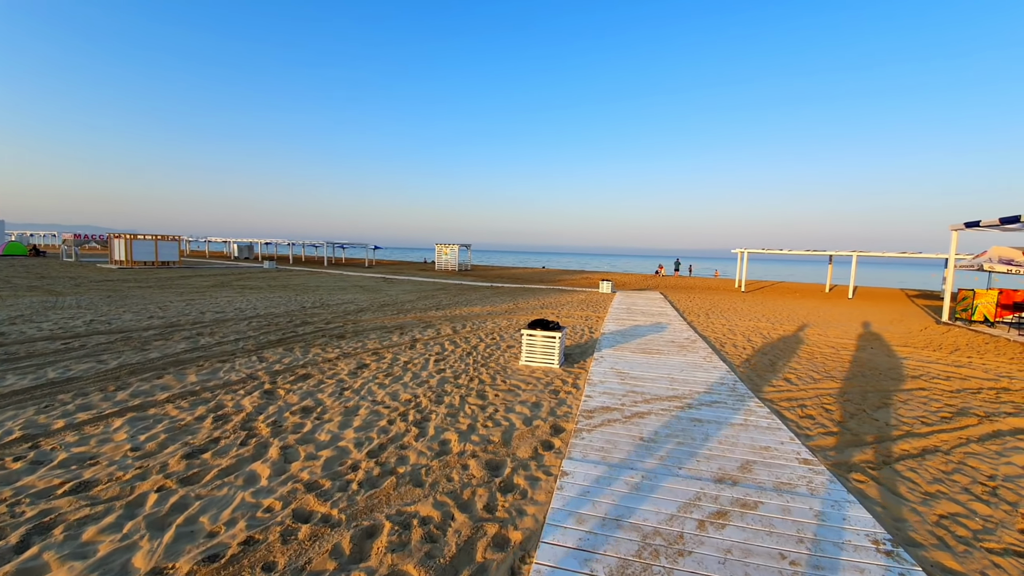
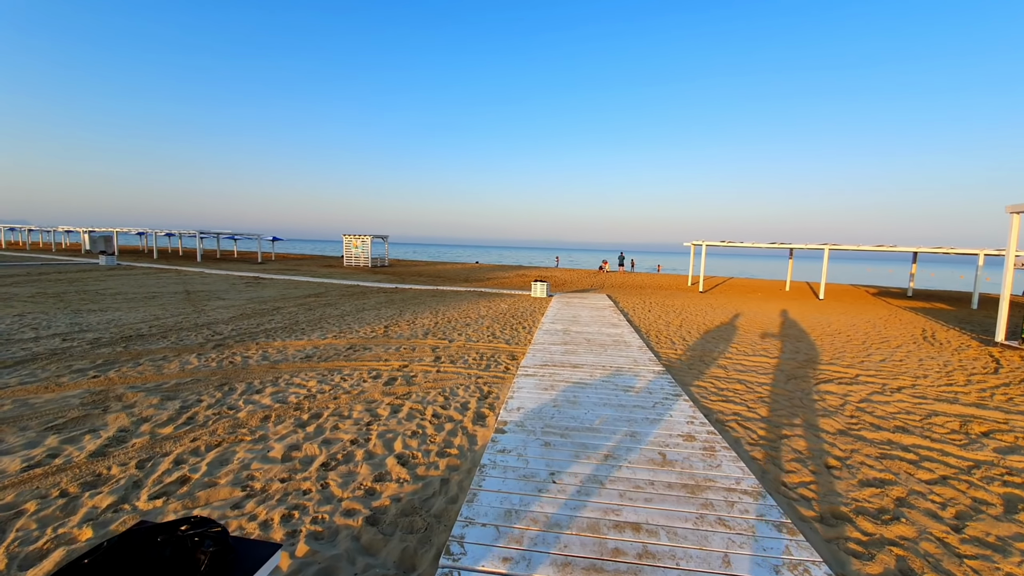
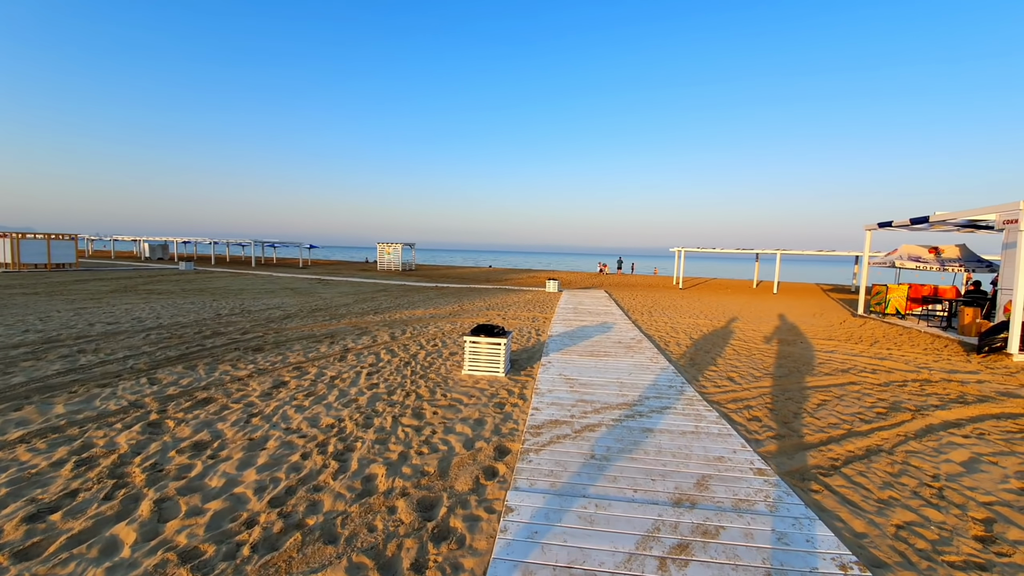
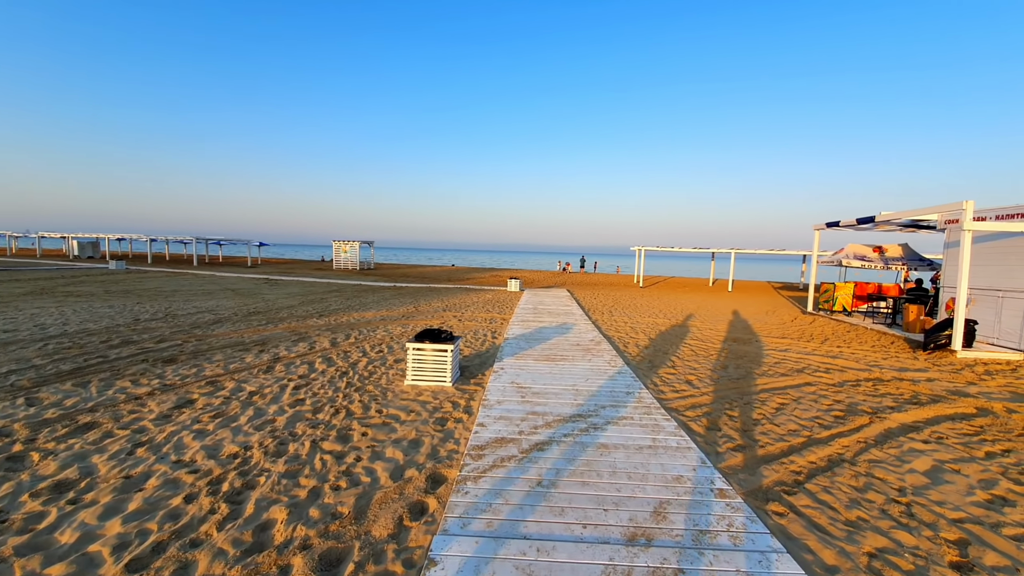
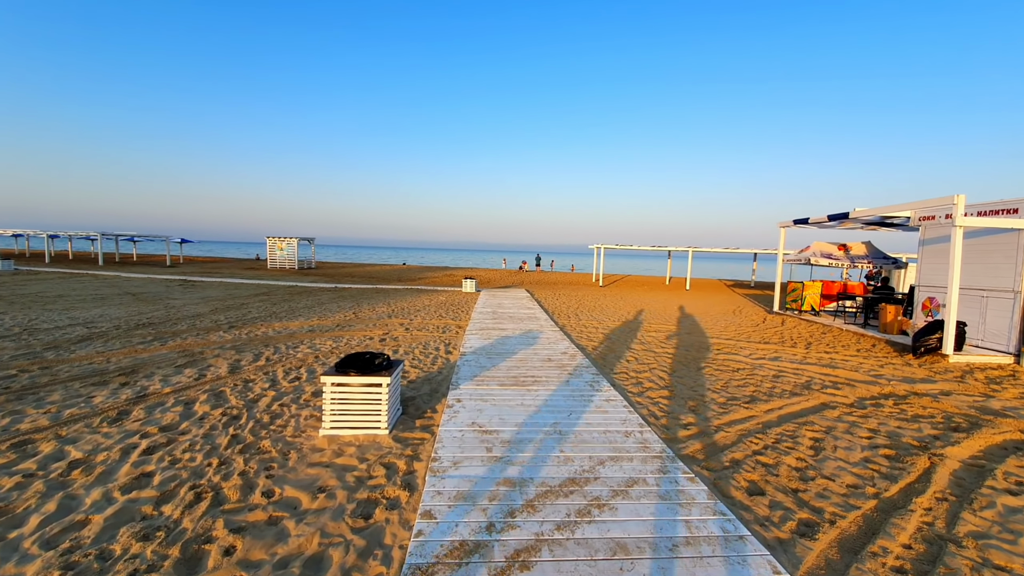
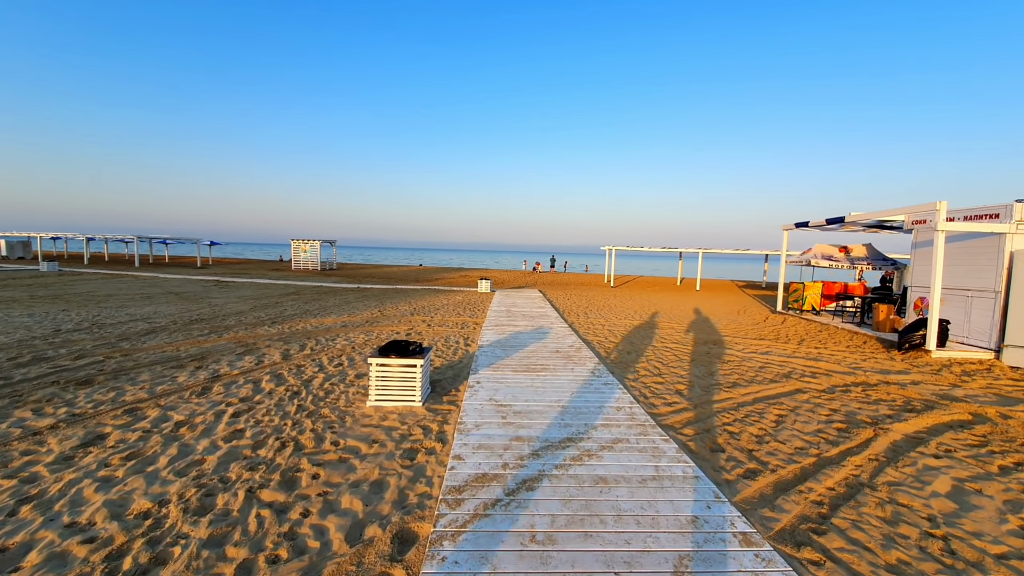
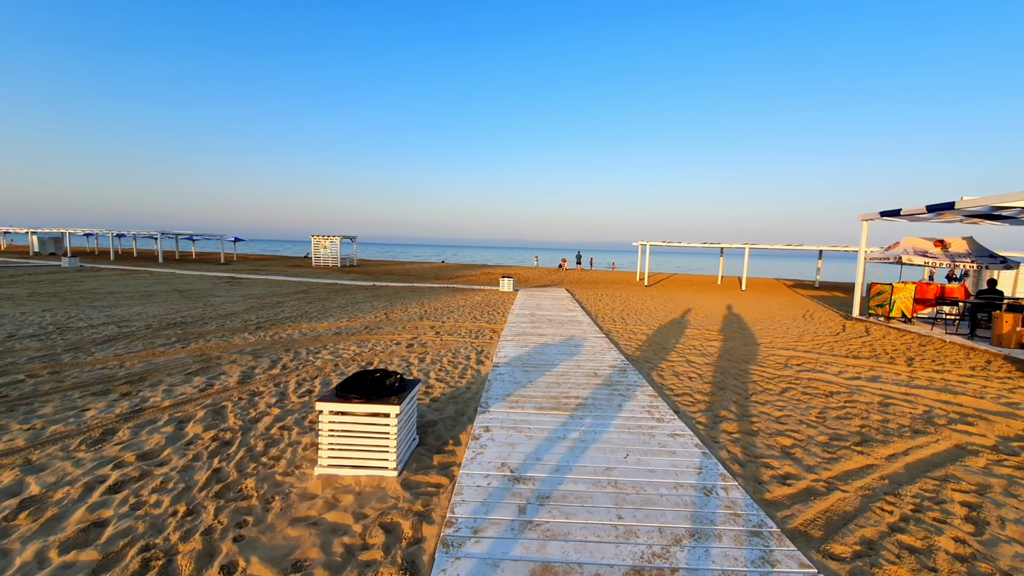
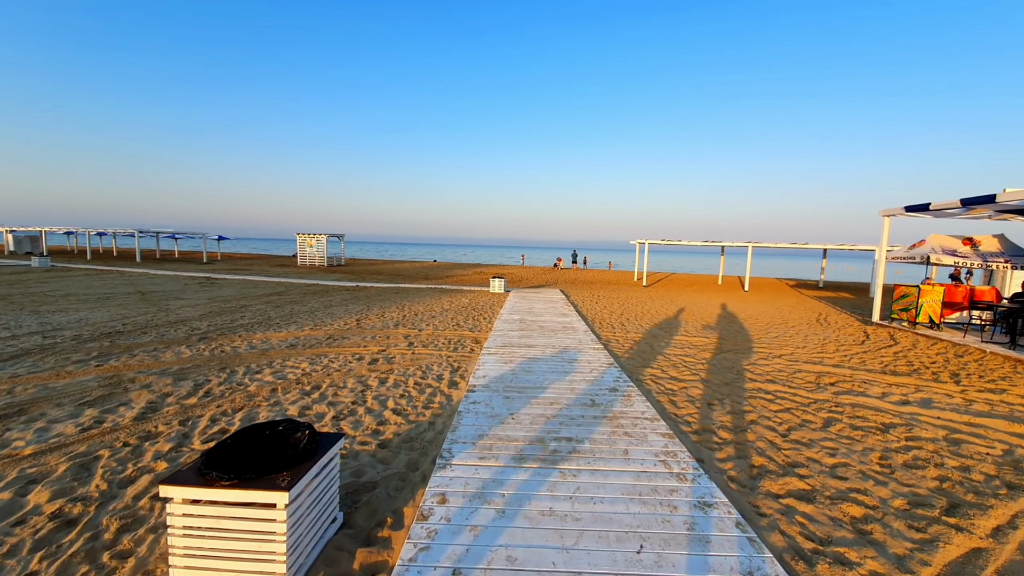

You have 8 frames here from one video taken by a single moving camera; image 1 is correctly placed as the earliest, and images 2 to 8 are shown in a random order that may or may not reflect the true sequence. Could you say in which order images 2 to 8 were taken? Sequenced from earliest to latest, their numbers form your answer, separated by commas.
3, 4, 6, 5, 7, 8, 2
